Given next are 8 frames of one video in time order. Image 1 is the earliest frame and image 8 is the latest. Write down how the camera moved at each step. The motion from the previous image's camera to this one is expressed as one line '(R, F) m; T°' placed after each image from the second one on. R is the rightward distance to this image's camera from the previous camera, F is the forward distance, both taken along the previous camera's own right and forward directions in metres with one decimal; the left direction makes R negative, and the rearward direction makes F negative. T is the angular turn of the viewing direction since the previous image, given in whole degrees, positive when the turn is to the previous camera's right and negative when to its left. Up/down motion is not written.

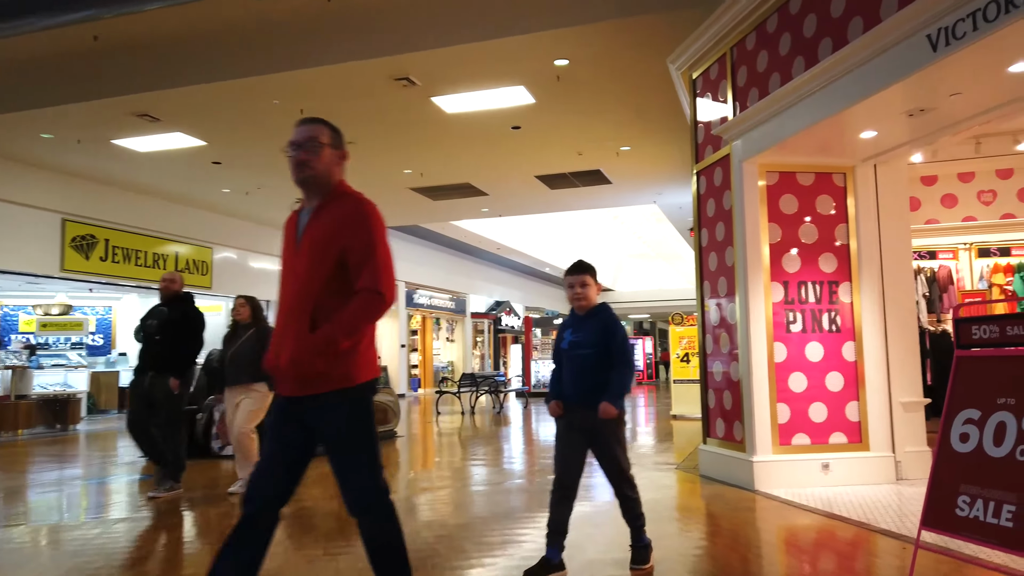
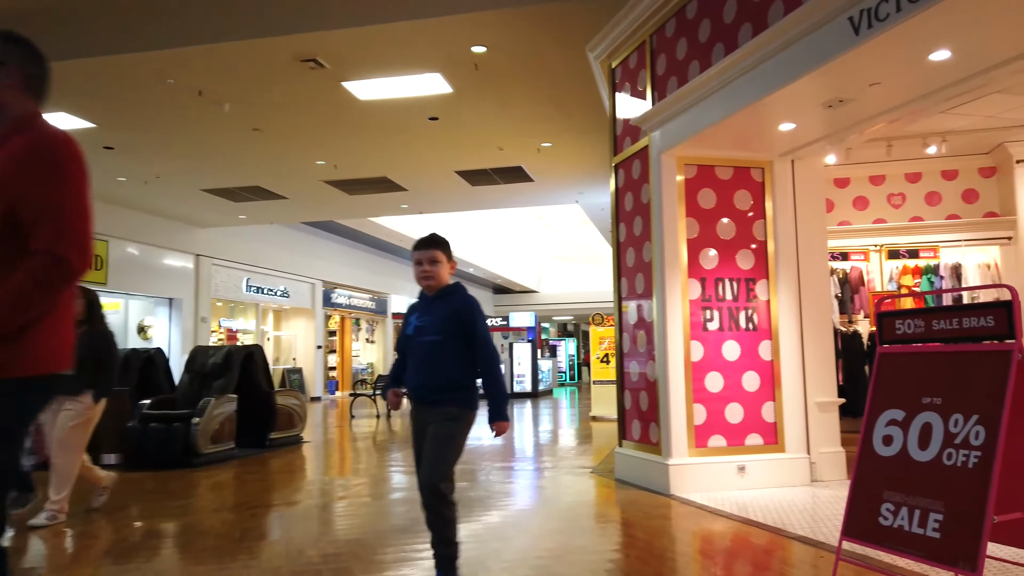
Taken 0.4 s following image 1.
(+0.1, +0.3) m; +6°
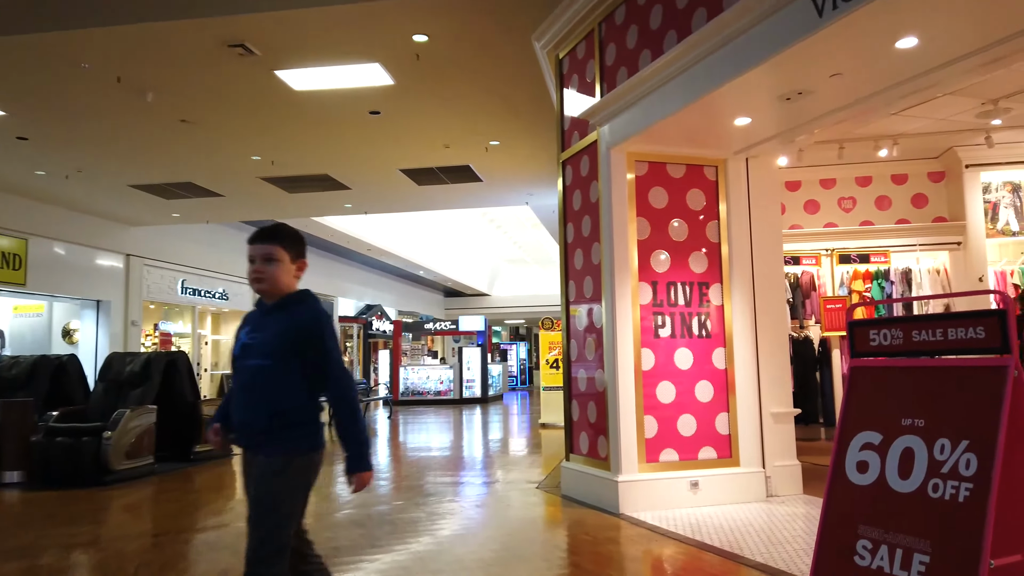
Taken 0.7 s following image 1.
(+0.1, +0.3) m; +4°
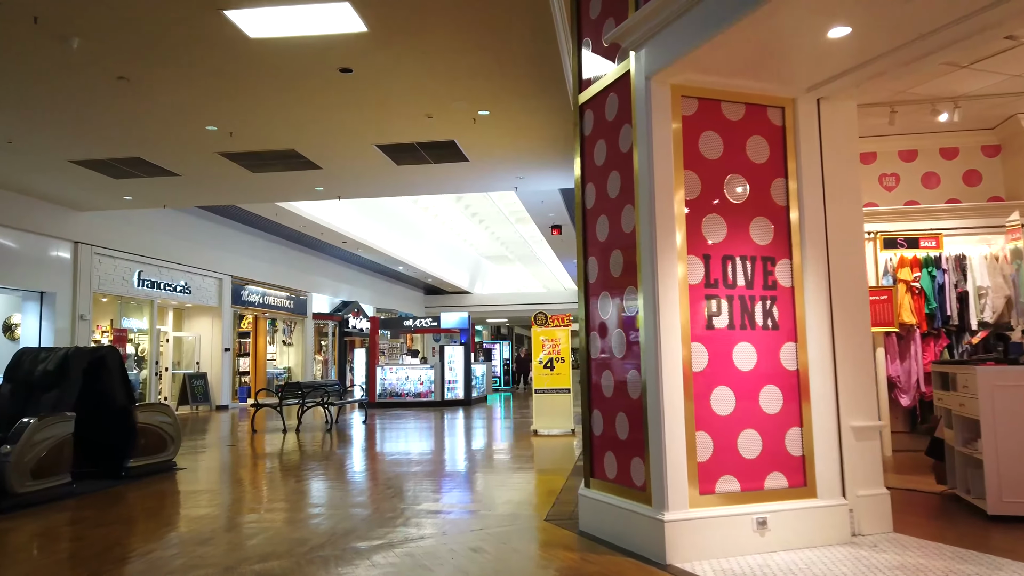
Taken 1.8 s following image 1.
(-0.1, +0.9) m; +2°
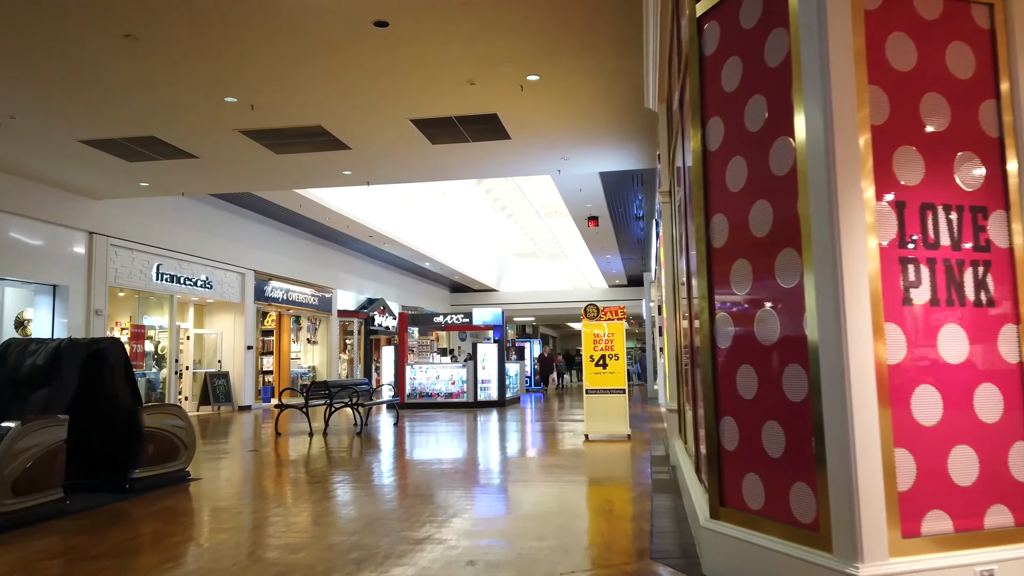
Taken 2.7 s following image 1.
(-0.3, +0.8) m; -2°
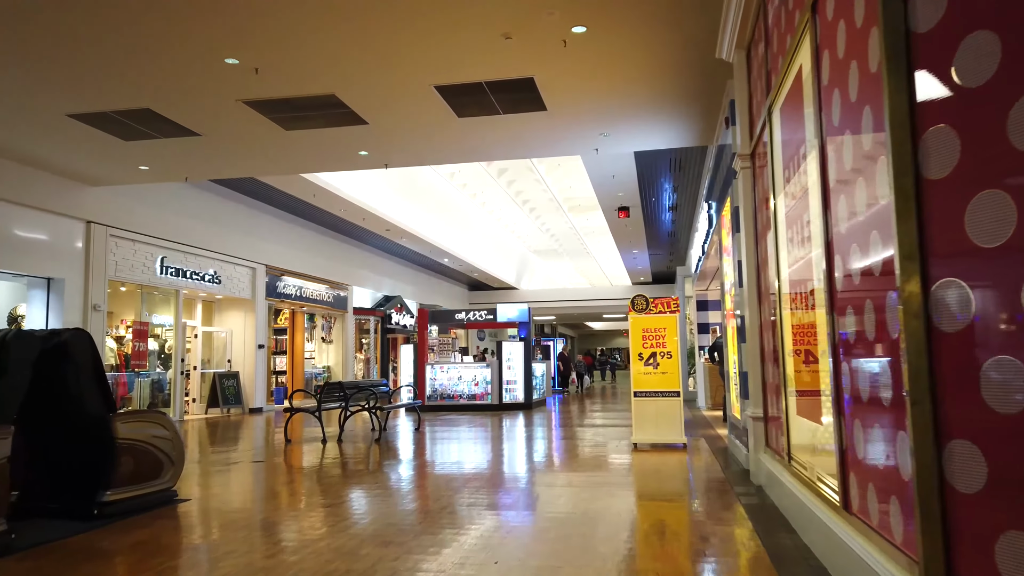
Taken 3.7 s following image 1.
(-0.2, +0.8) m; -1°
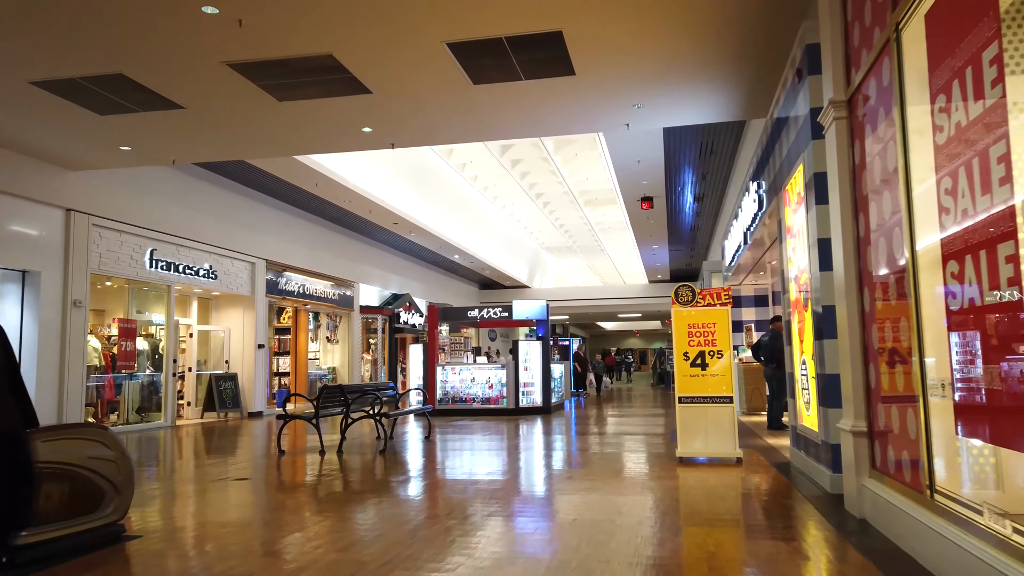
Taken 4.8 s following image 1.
(-0.1, +0.8) m; -1°
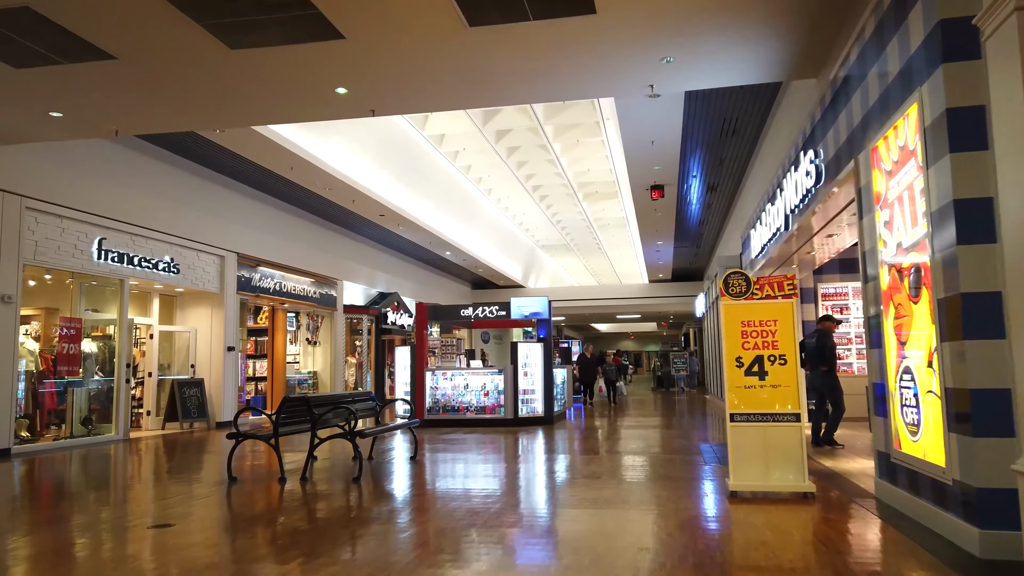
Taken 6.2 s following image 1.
(-0.1, +1.2) m; +1°
